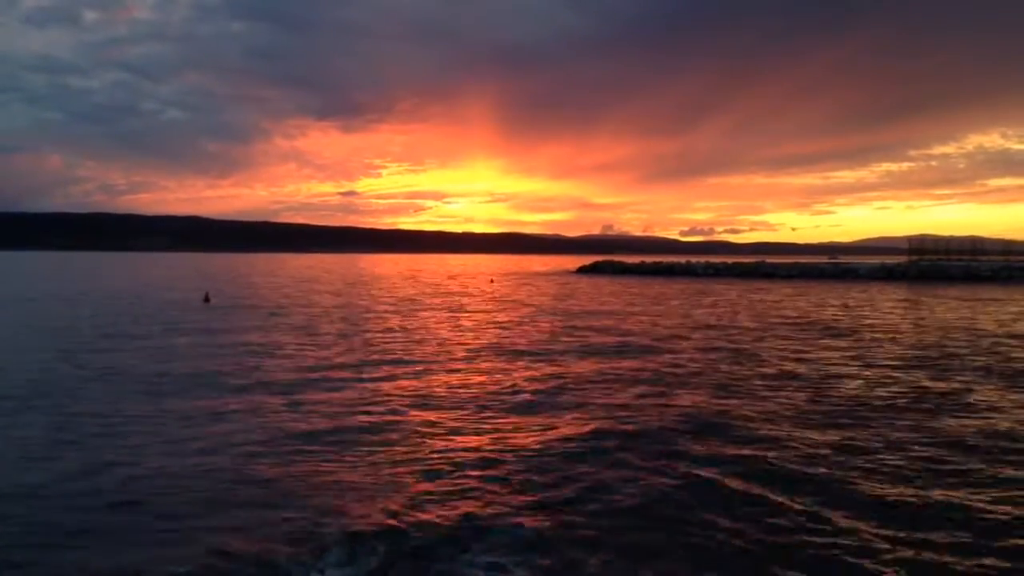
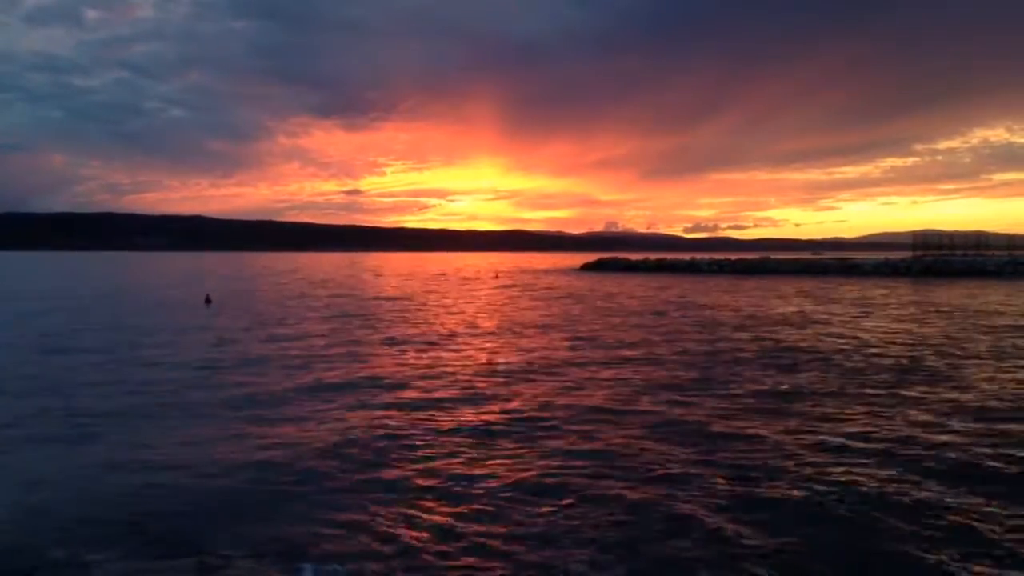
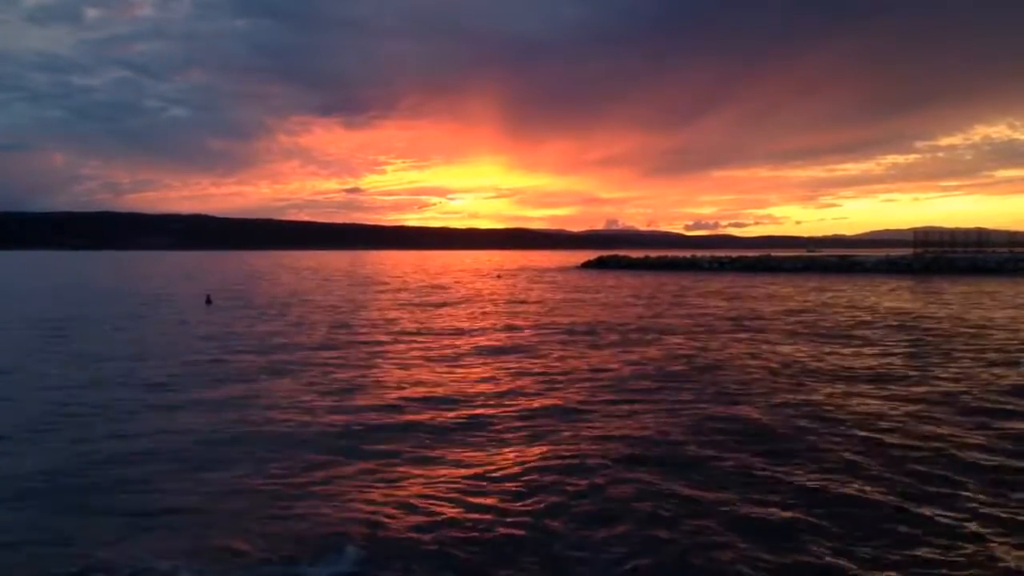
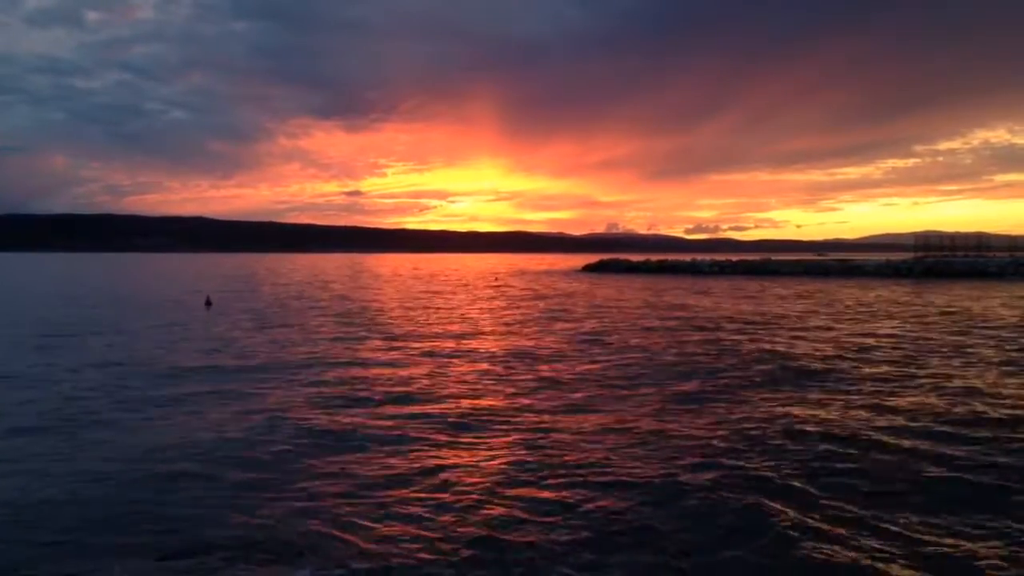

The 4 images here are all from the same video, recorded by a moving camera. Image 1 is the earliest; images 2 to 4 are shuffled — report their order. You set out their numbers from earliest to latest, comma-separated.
4, 2, 3
